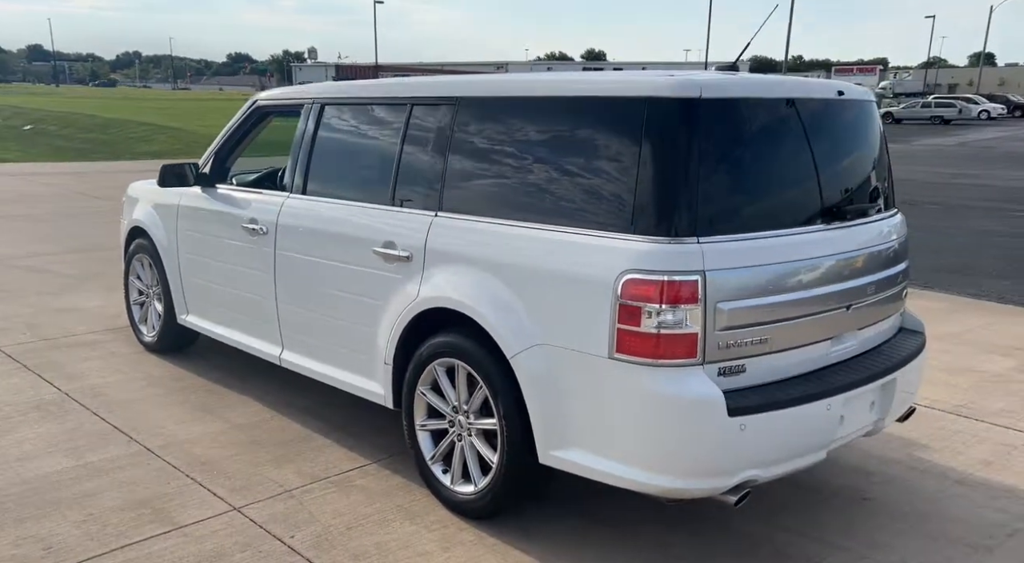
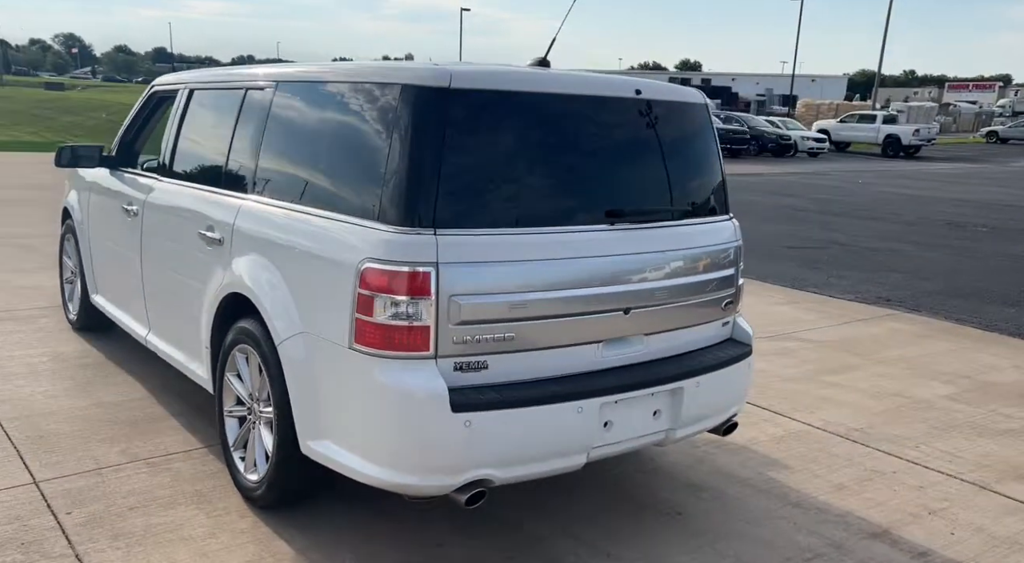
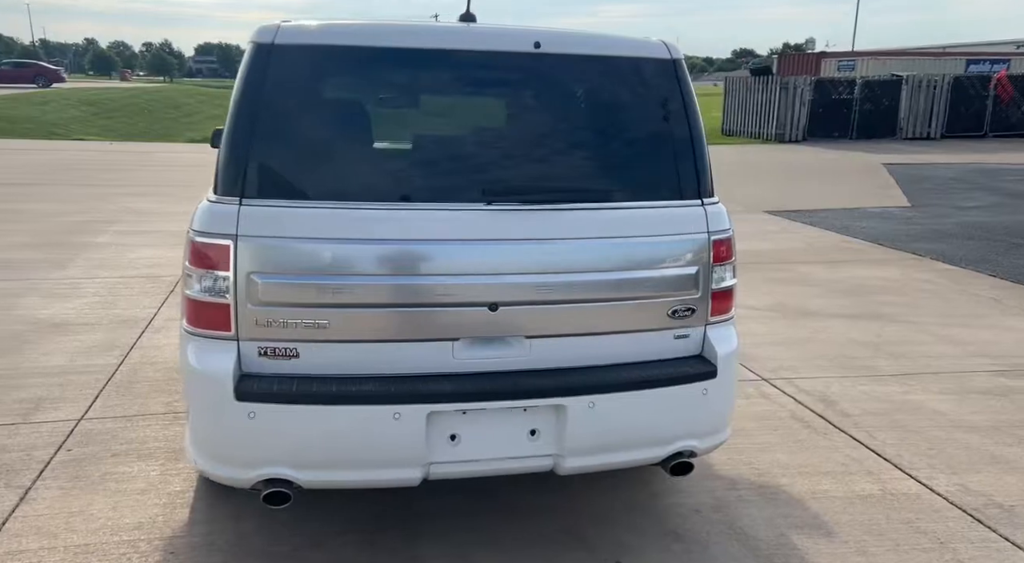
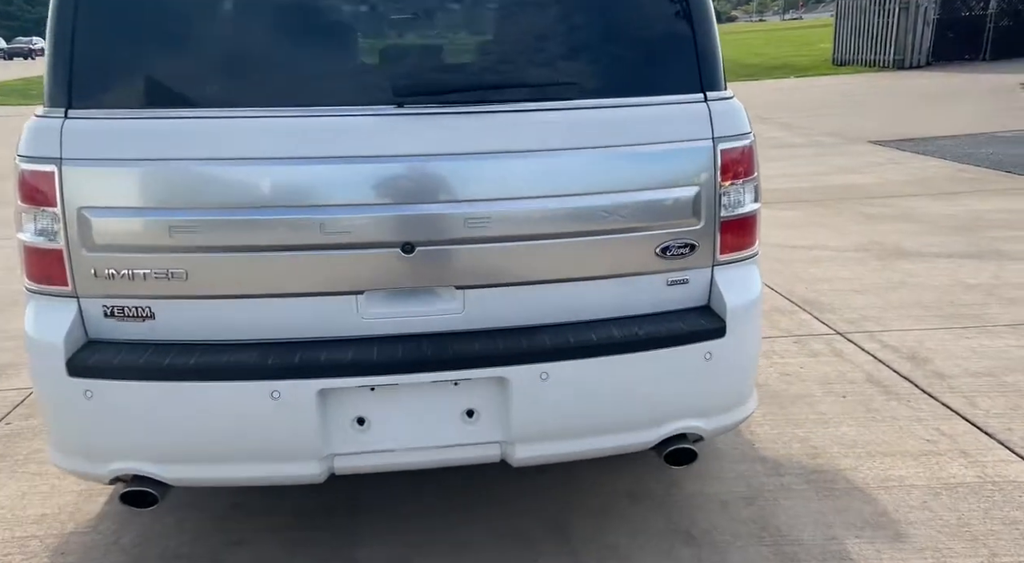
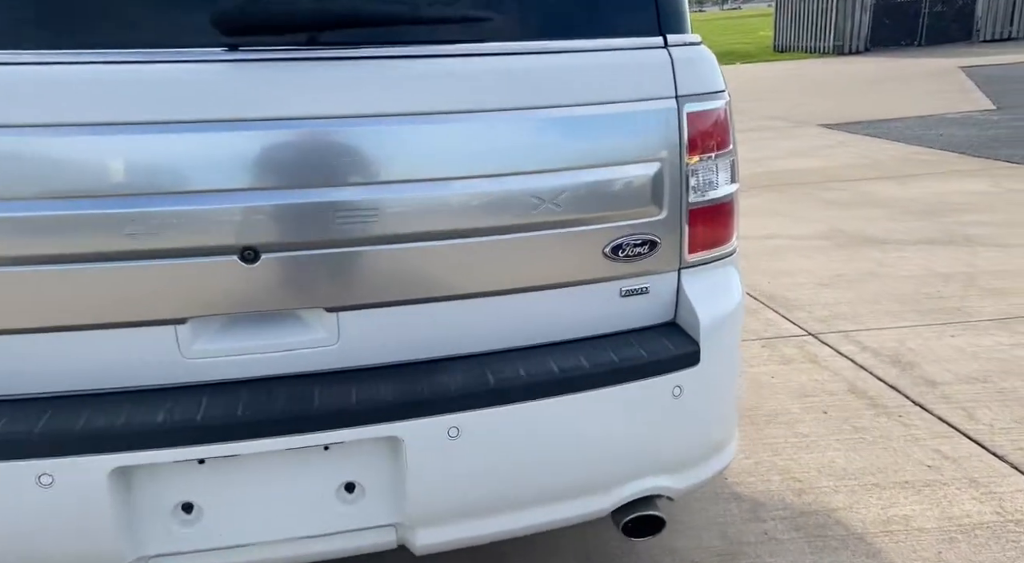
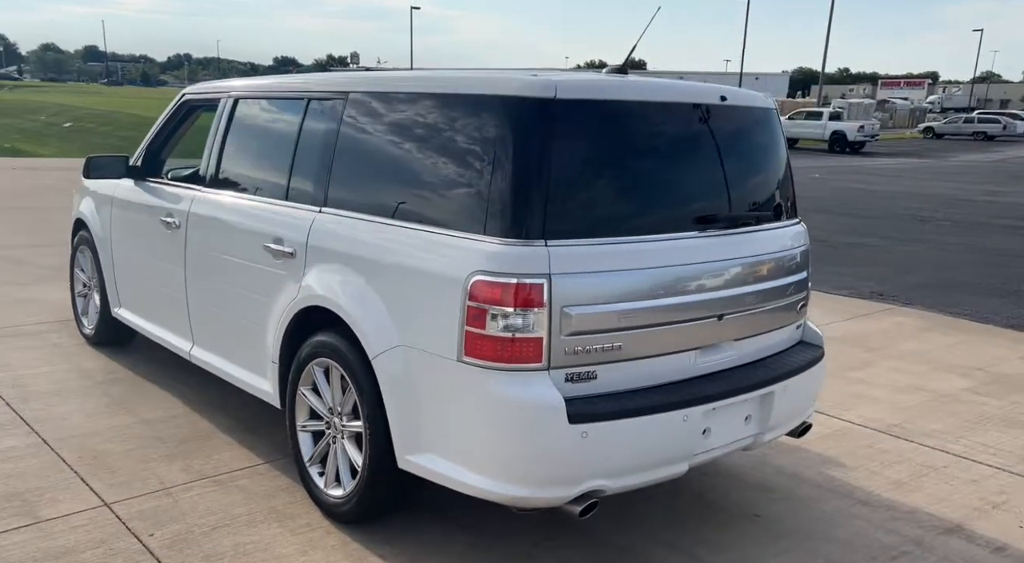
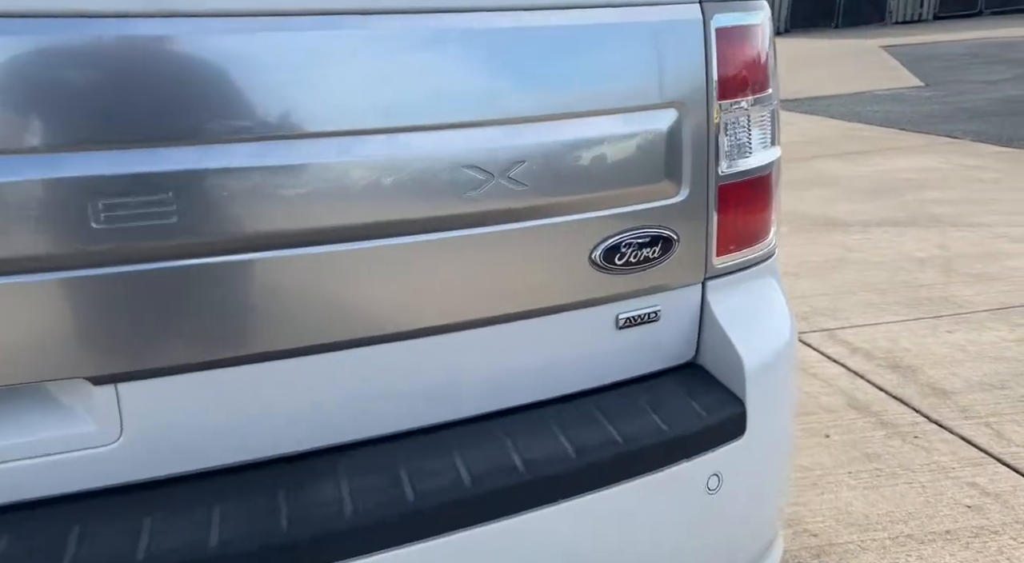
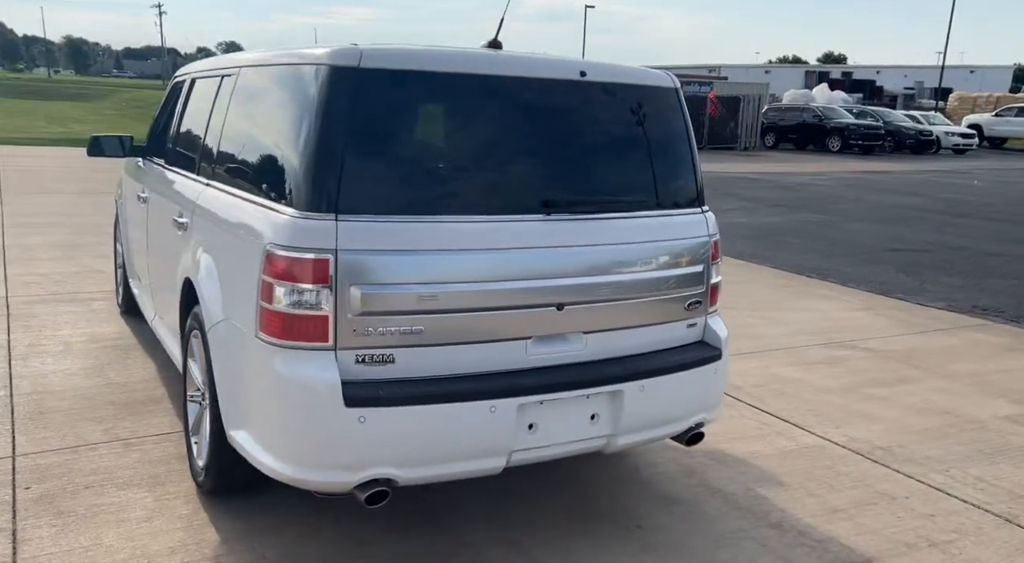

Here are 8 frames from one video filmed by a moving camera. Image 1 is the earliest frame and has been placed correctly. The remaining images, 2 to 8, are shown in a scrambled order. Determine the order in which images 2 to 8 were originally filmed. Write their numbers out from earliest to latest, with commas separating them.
6, 2, 8, 3, 4, 5, 7
